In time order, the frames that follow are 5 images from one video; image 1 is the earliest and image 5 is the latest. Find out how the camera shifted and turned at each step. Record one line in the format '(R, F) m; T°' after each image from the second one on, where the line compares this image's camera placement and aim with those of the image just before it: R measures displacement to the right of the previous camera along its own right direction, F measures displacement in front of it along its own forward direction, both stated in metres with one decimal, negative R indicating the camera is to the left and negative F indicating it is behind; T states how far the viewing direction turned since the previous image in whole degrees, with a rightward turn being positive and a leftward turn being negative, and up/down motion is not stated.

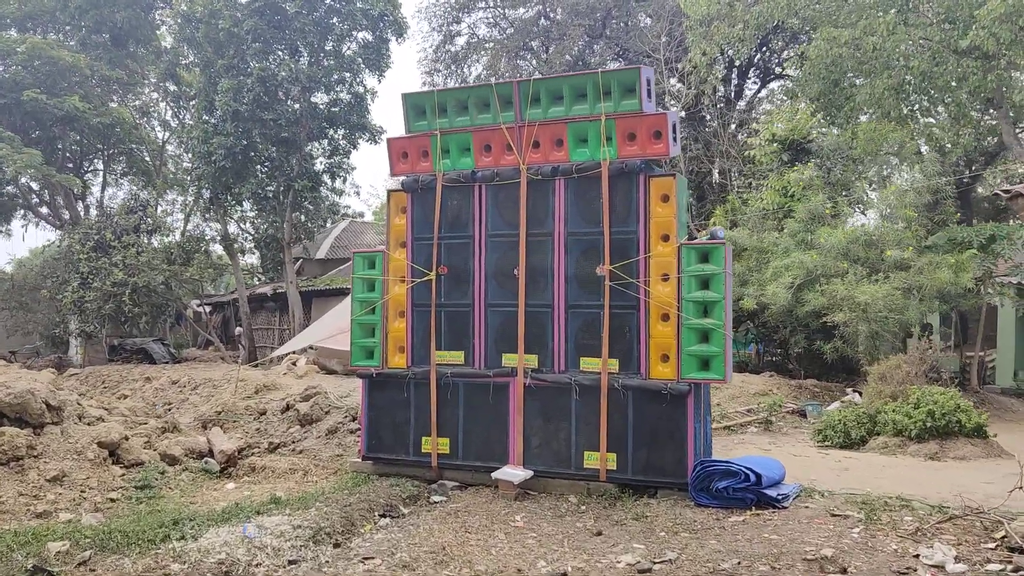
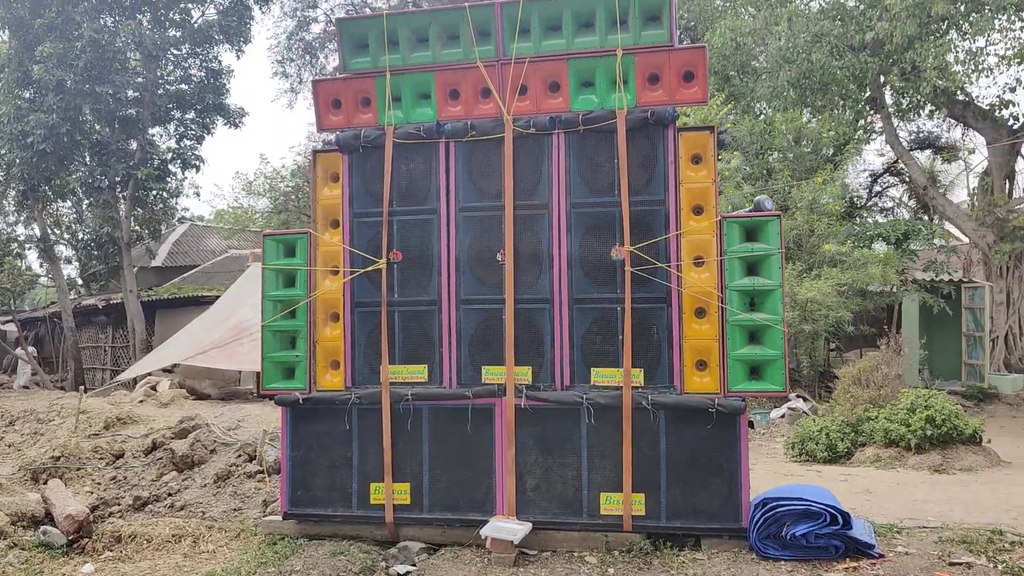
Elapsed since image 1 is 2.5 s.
(-0.9, +1.8) m; +11°
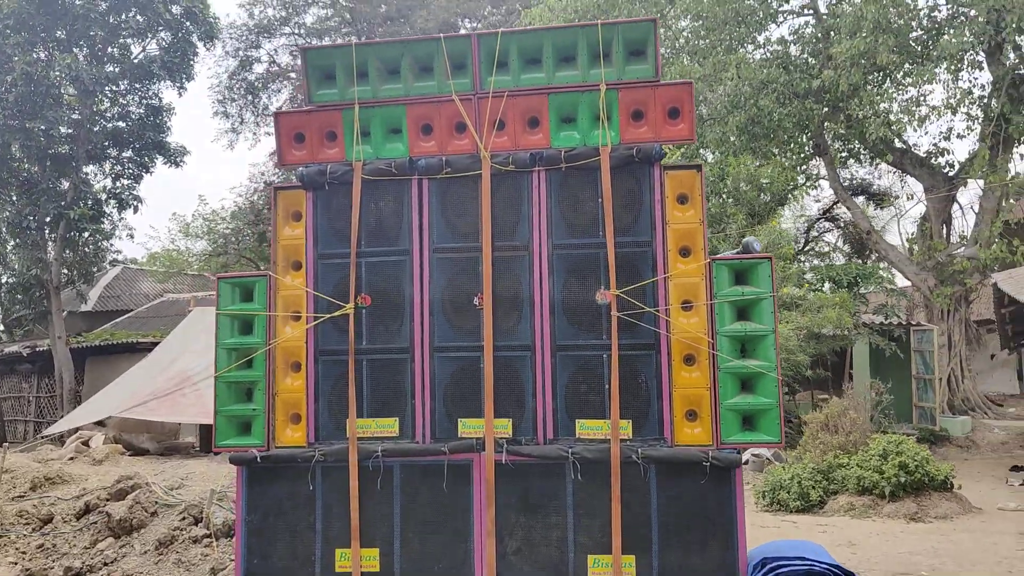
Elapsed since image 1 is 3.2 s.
(-0.2, +0.3) m; +4°
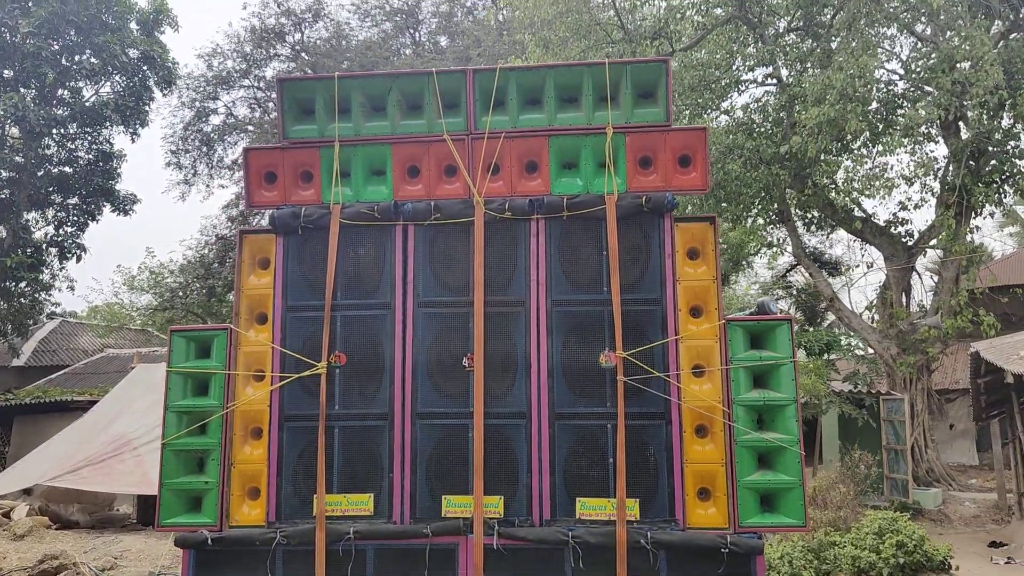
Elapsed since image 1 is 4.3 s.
(-0.2, +0.5) m; +3°
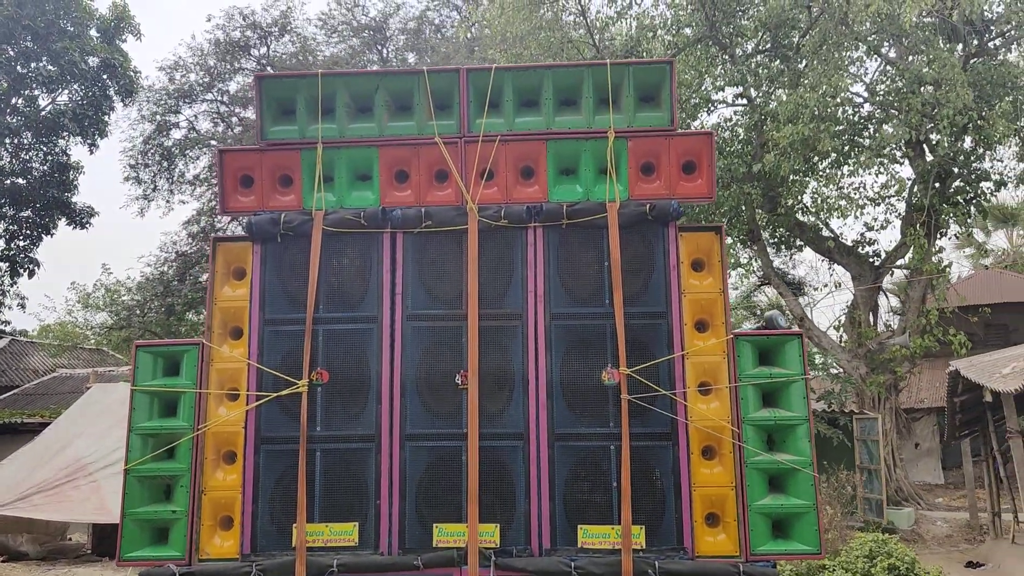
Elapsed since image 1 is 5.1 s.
(-0.2, +0.3) m; +3°
